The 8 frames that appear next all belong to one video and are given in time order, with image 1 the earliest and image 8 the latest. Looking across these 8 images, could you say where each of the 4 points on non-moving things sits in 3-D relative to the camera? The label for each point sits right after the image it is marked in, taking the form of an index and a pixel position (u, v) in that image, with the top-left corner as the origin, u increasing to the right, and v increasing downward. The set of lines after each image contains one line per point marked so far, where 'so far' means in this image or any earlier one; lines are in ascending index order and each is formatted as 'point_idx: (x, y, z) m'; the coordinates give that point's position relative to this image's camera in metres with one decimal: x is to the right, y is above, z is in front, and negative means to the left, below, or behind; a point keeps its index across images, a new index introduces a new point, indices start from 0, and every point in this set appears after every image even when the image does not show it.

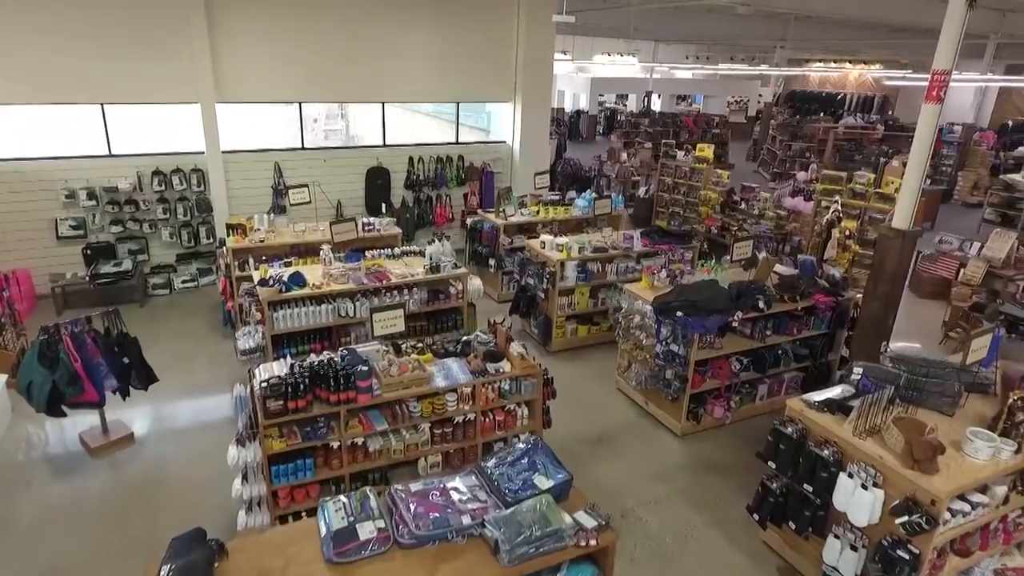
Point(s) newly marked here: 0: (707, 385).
0: (+1.6, -0.8, +5.3) m
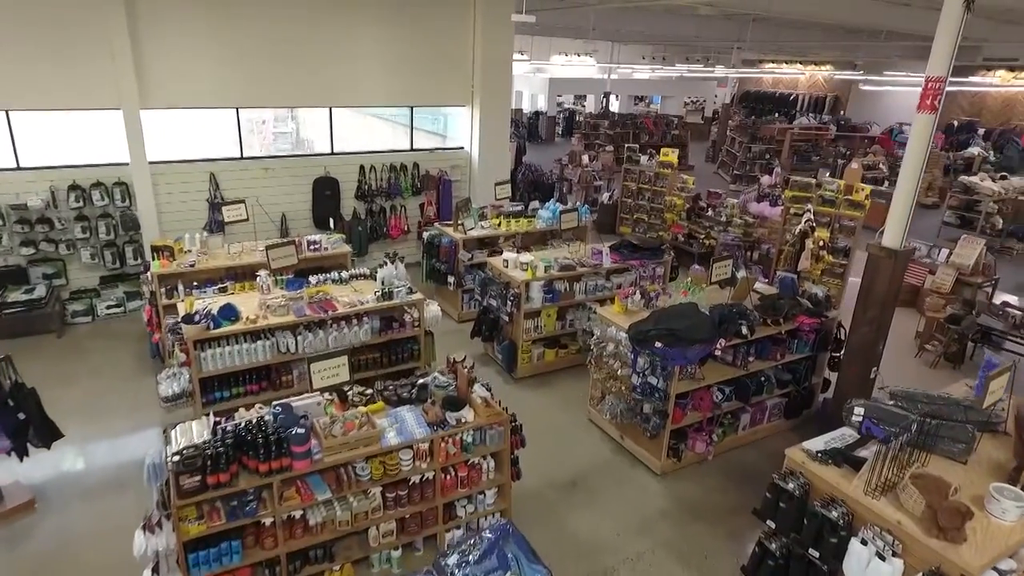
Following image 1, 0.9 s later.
0: (+1.4, -1.0, +4.9) m
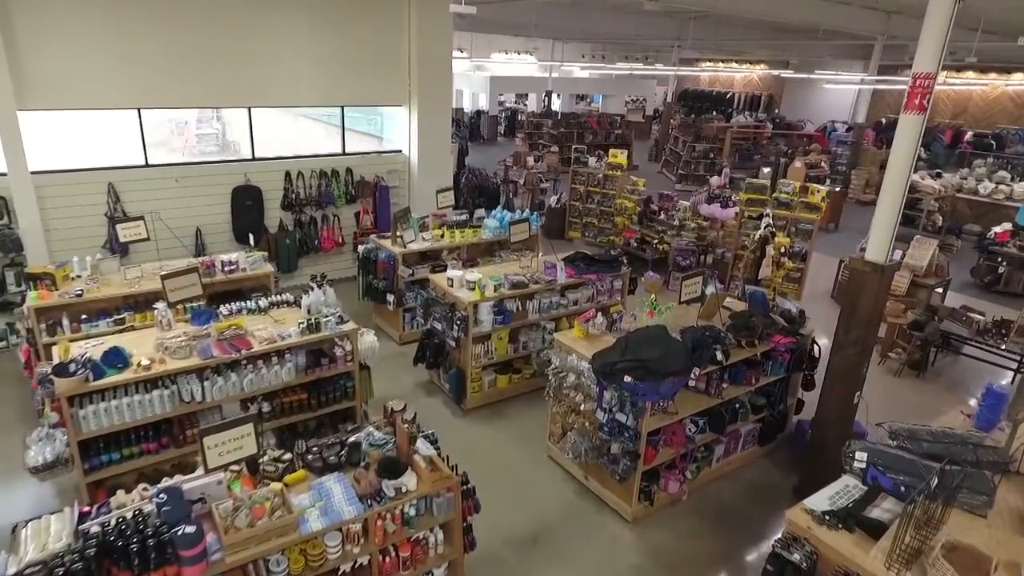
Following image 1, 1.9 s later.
0: (+1.0, -1.2, +4.4) m
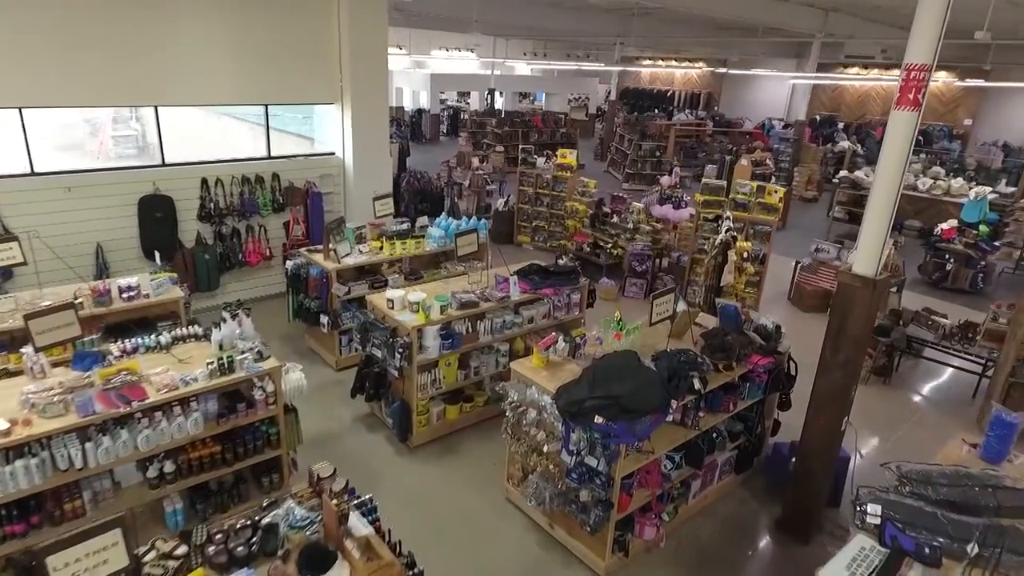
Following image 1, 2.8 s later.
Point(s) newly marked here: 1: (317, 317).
0: (+0.8, -1.3, +3.8) m
1: (-1.9, -0.3, +6.3) m
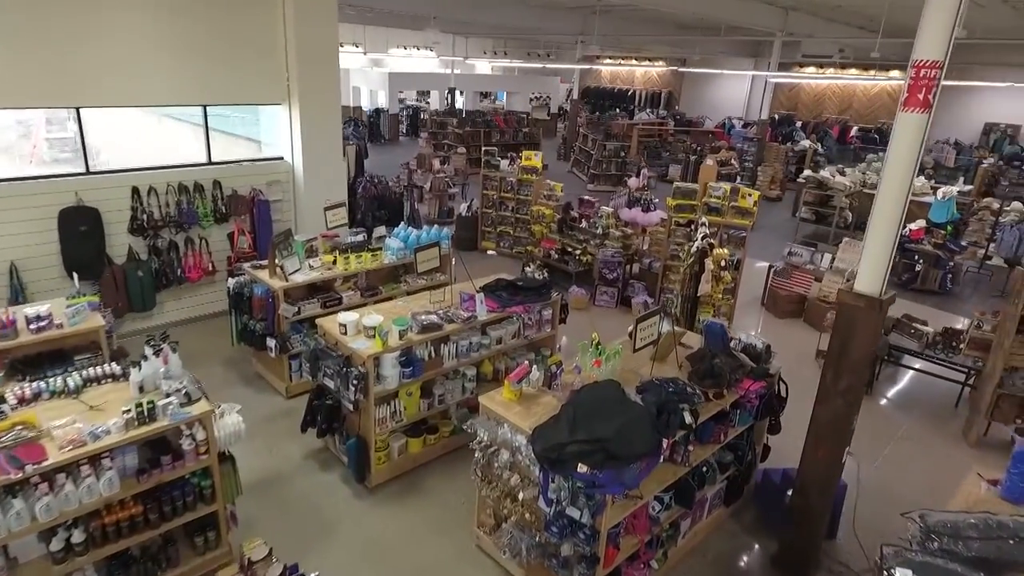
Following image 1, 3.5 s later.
0: (+0.6, -1.5, +3.4) m
1: (-2.3, -0.5, +5.7) m
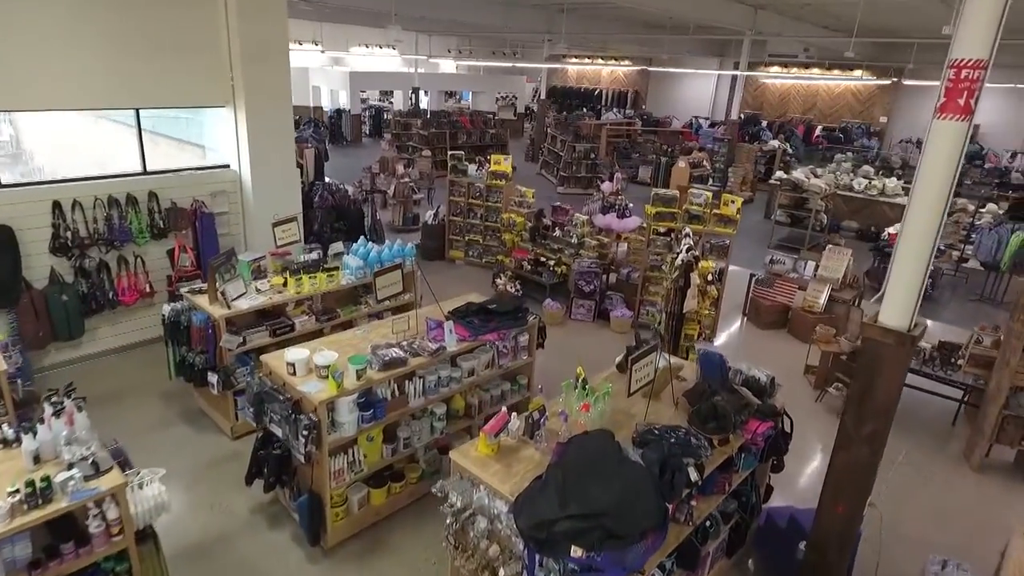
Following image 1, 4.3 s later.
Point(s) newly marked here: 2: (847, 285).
0: (+0.5, -1.6, +2.9) m
1: (-2.5, -0.7, +5.0) m
2: (+4.1, 0.0, +7.7) m
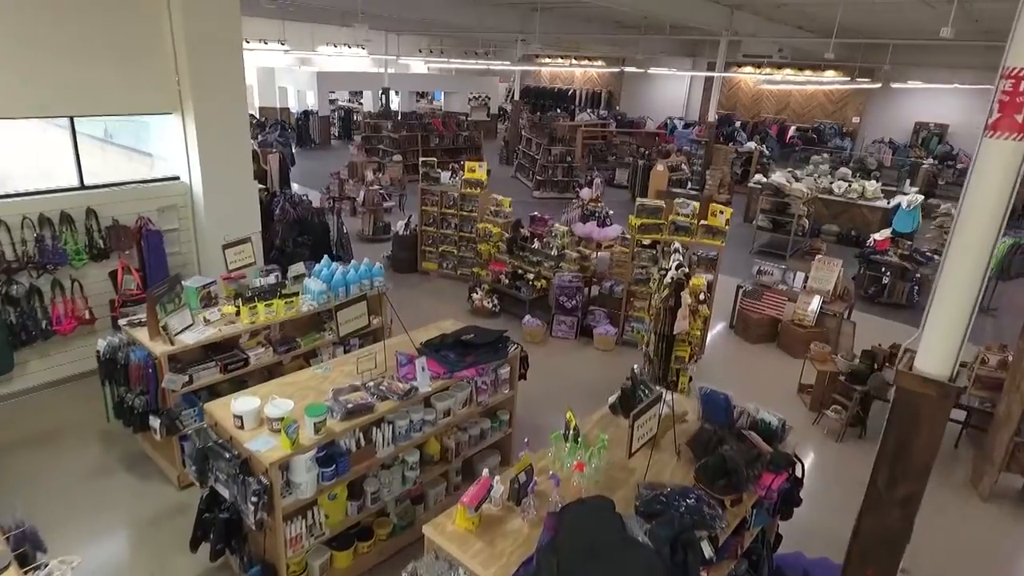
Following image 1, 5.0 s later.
0: (+0.5, -1.8, +2.5) m
1: (-2.6, -0.9, +4.5) m
2: (+3.9, -0.1, +7.4) m
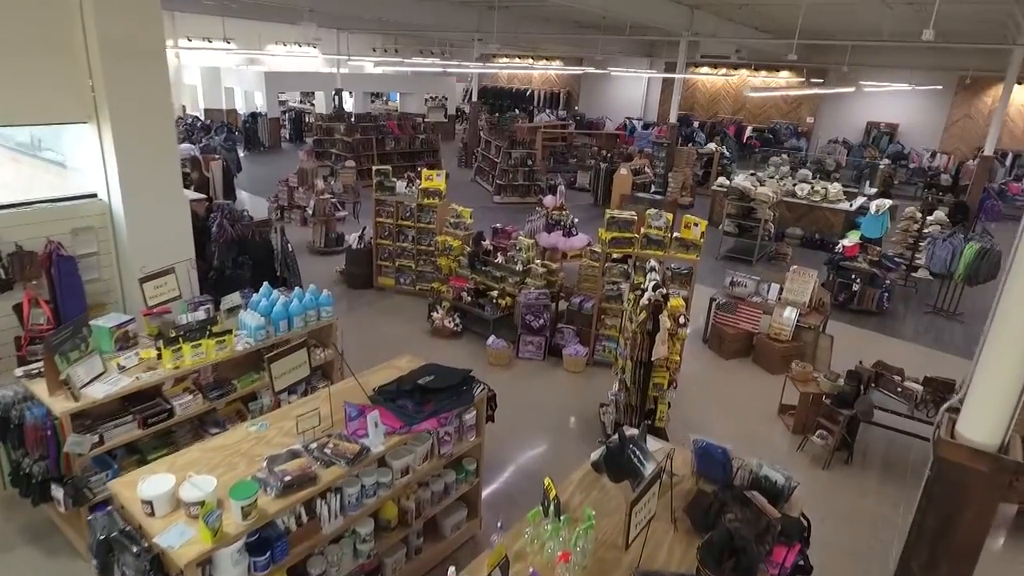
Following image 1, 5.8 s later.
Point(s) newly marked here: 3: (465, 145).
0: (+0.4, -2.0, +2.0) m
1: (-2.8, -1.2, +3.8) m
2: (+3.5, -0.3, +7.1) m
3: (-1.4, +4.5, +19.9) m
